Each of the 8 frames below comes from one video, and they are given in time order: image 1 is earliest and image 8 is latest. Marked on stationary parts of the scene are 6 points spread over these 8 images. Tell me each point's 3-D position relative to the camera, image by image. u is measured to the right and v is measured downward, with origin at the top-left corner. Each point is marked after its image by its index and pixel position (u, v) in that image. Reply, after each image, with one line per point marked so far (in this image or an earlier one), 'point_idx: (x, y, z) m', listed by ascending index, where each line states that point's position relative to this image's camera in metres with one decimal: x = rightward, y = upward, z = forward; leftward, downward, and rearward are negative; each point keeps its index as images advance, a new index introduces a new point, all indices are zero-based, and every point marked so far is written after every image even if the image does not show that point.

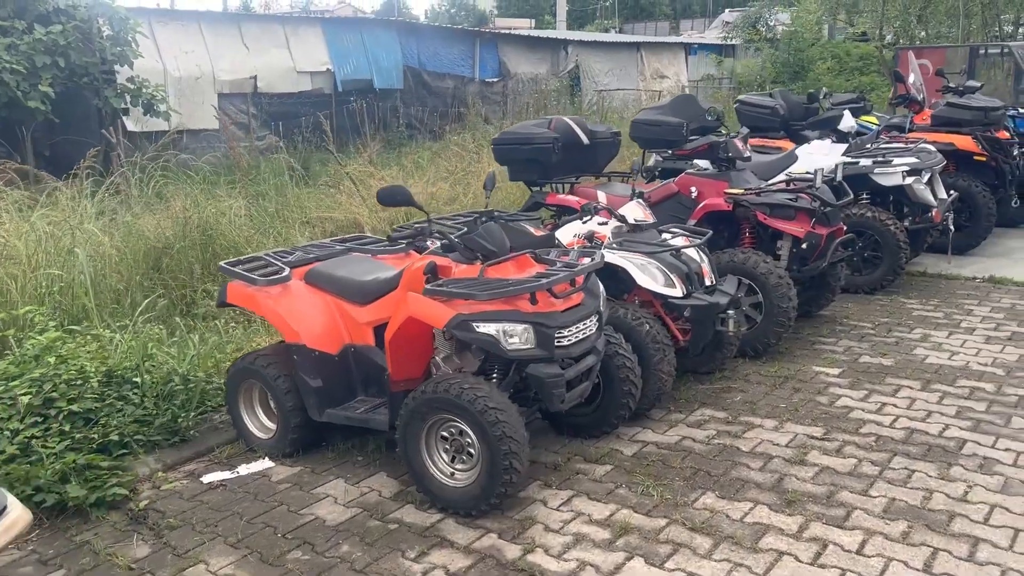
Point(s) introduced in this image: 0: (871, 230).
0: (+3.0, +0.5, +7.1) m
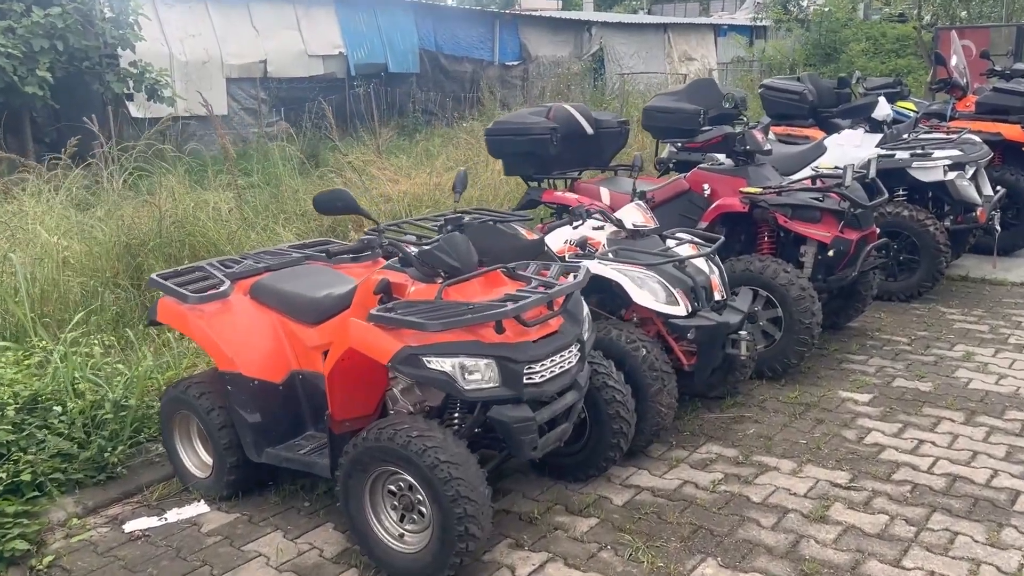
0: (+2.9, +0.4, +6.4) m
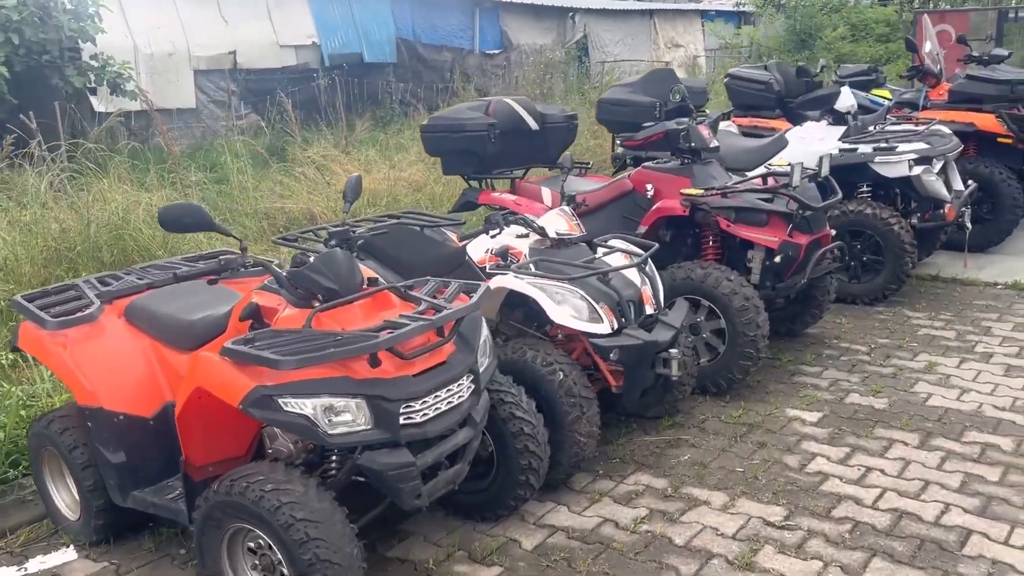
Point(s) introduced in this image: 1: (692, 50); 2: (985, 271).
0: (+2.5, +0.4, +6.0) m
1: (+4.2, +5.4, +19.6) m
2: (+3.7, +0.1, +6.7) m
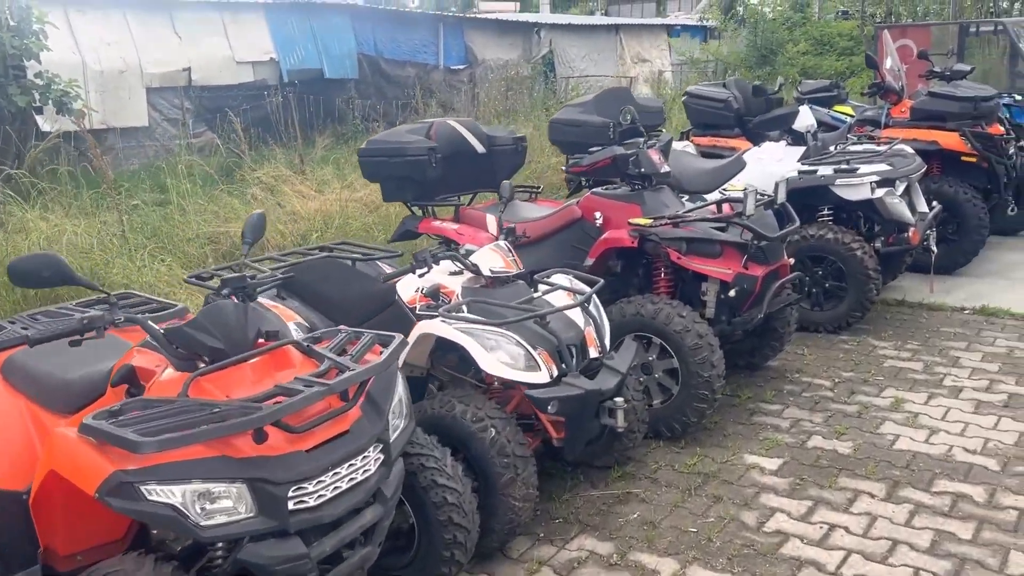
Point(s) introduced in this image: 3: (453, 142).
0: (+2.1, +0.2, +5.7) m
1: (+3.3, +5.1, +19.5) m
2: (+3.4, -0.1, +6.5) m
3: (-0.4, +0.9, +5.5) m
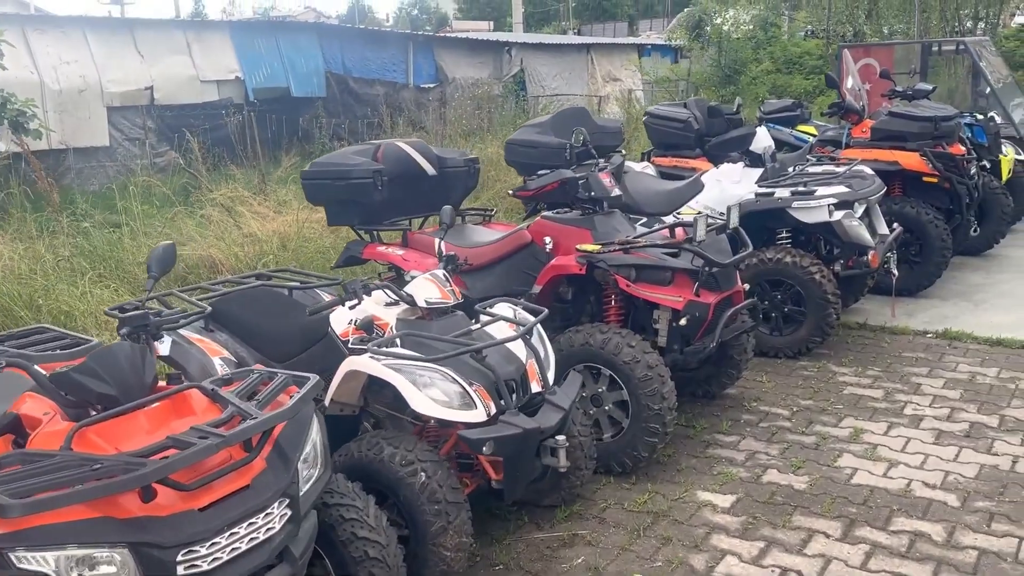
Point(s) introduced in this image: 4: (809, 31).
0: (+1.8, +0.1, +5.6) m
1: (+2.6, +4.6, +19.5) m
2: (+3.0, -0.2, +6.4) m
3: (-0.7, +0.8, +5.3) m
4: (+5.1, +4.4, +14.7) m
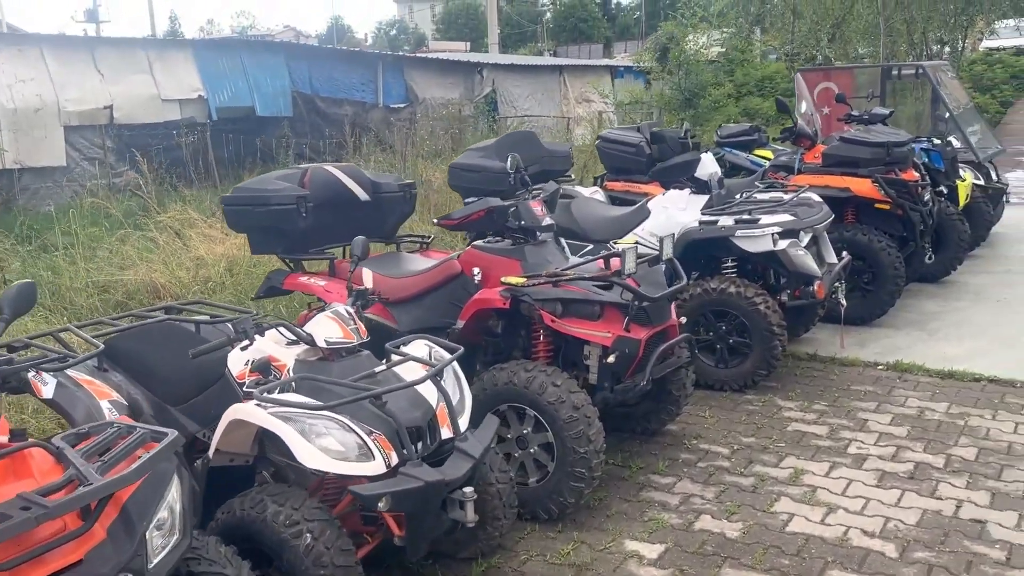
0: (+1.4, -0.1, +5.4) m
1: (+1.9, +4.1, +19.4) m
2: (+2.6, -0.4, +6.2) m
3: (-1.1, +0.6, +5.1) m
4: (+4.4, +4.0, +14.7) m
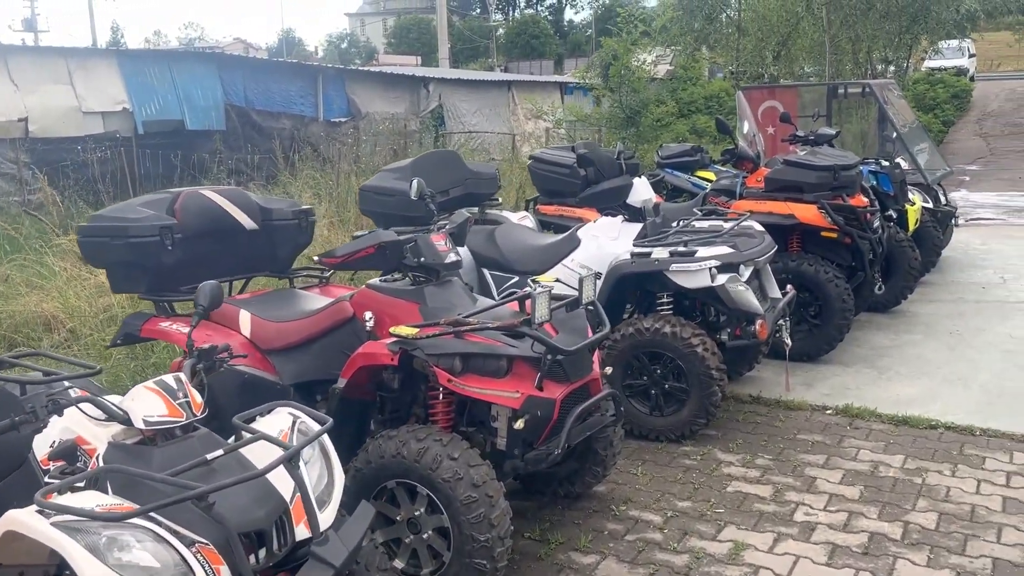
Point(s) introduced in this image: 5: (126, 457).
0: (+0.9, -0.4, +4.8) m
1: (+0.6, +3.7, +18.9) m
2: (+2.0, -0.7, +5.7) m
3: (-1.6, +0.4, +4.4) m
4: (+3.4, +3.6, +14.4) m
5: (-1.2, -0.5, +2.7) m
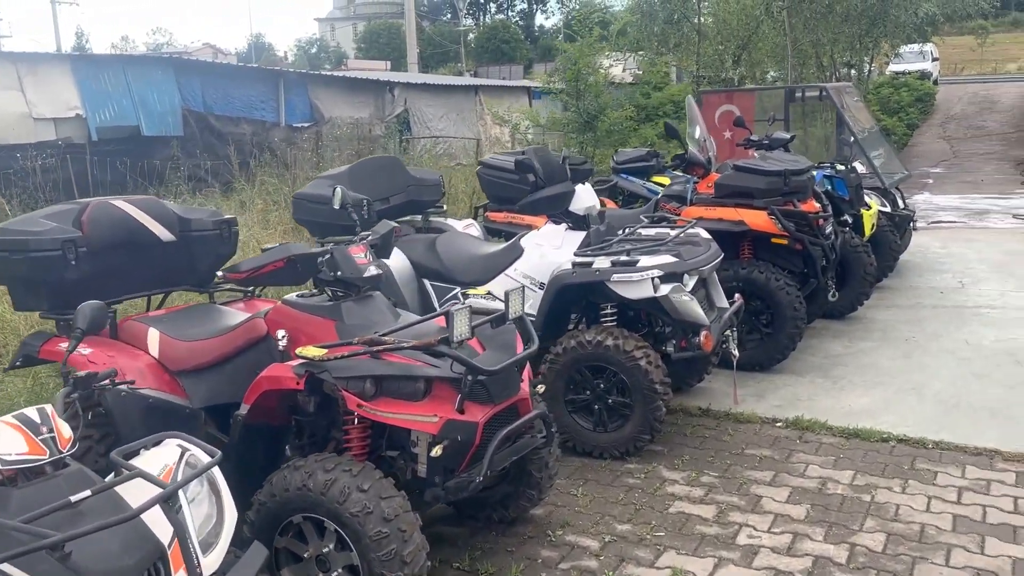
0: (+0.6, -0.4, +4.6) m
1: (-0.2, +3.5, +18.7) m
2: (+1.7, -0.7, +5.6) m
3: (-1.9, +0.3, +4.1) m
4: (+2.7, +3.5, +14.3) m
5: (-1.5, -0.6, +2.4) m
